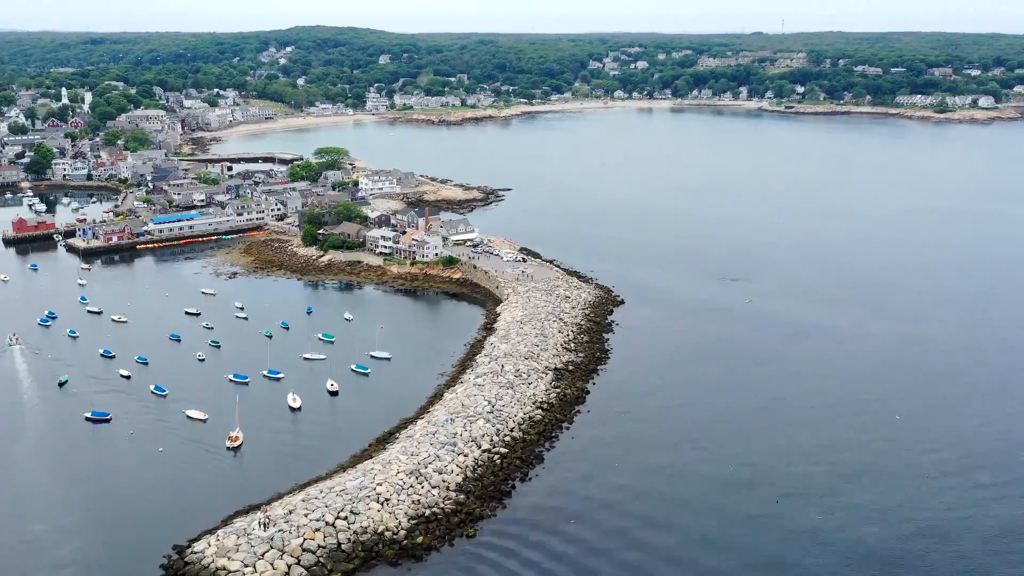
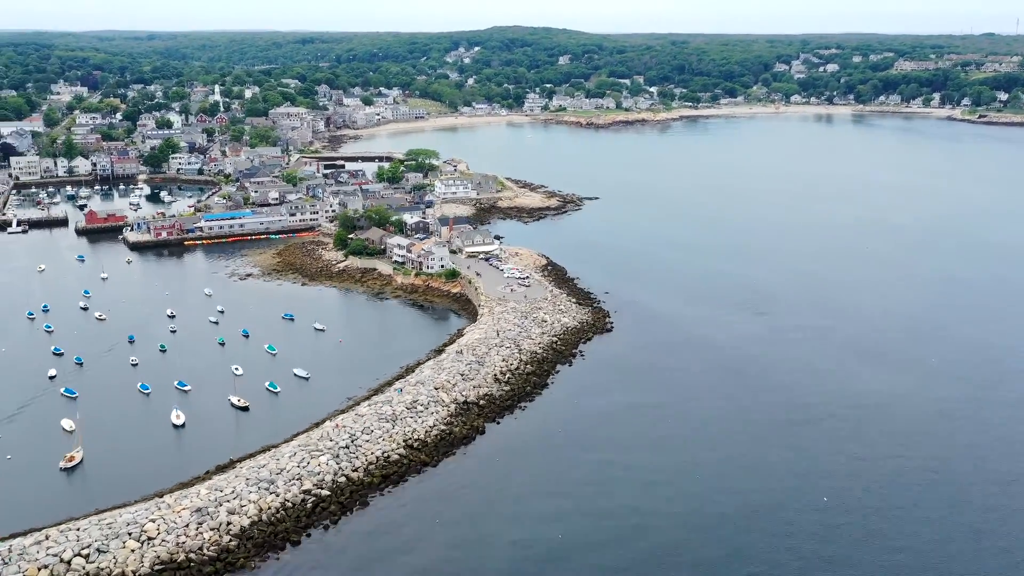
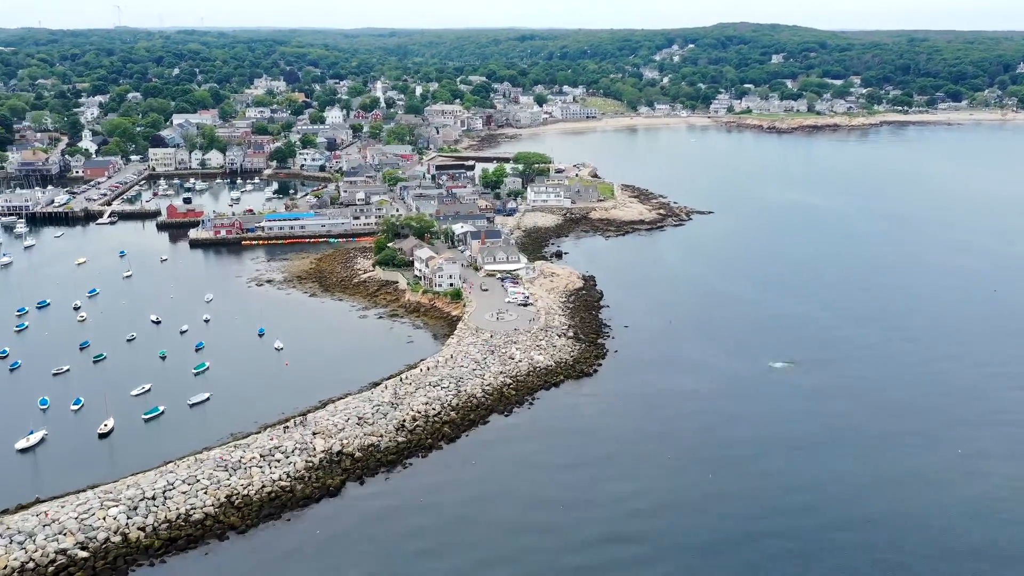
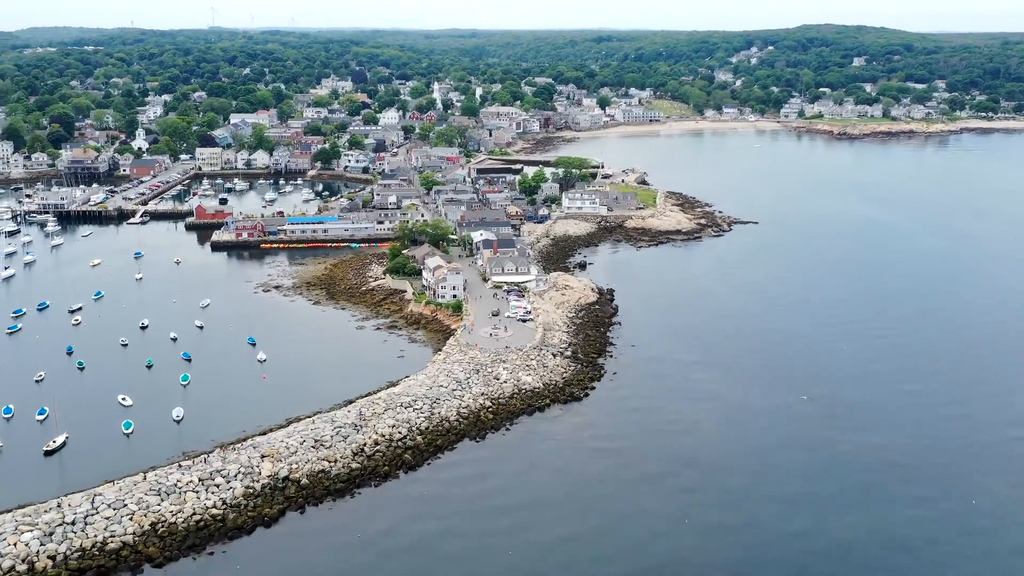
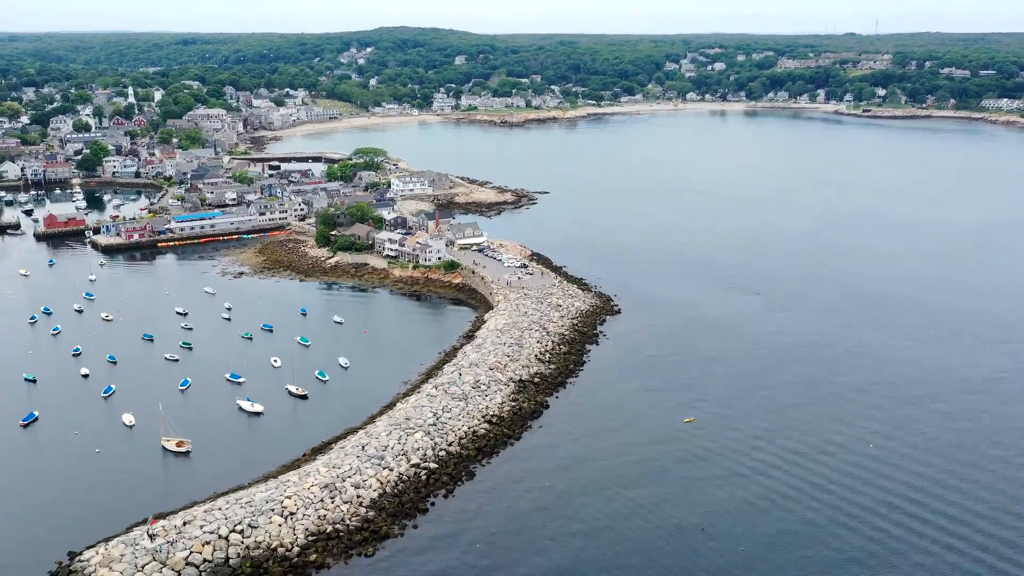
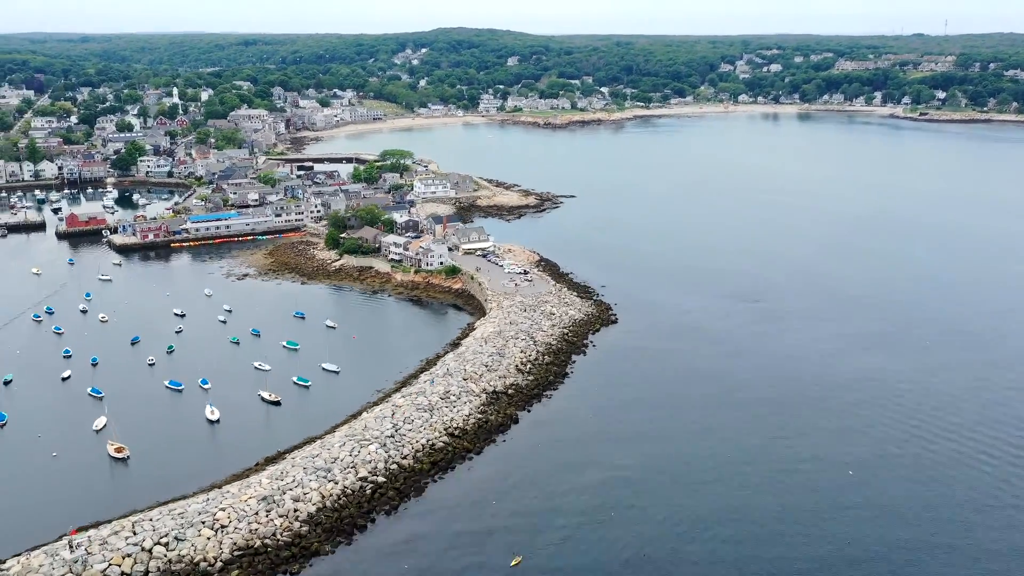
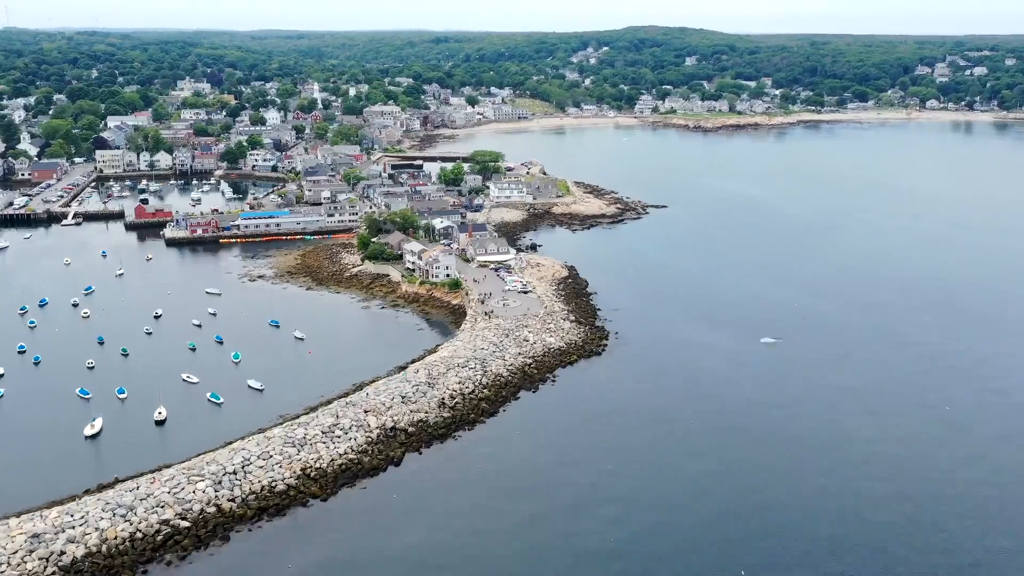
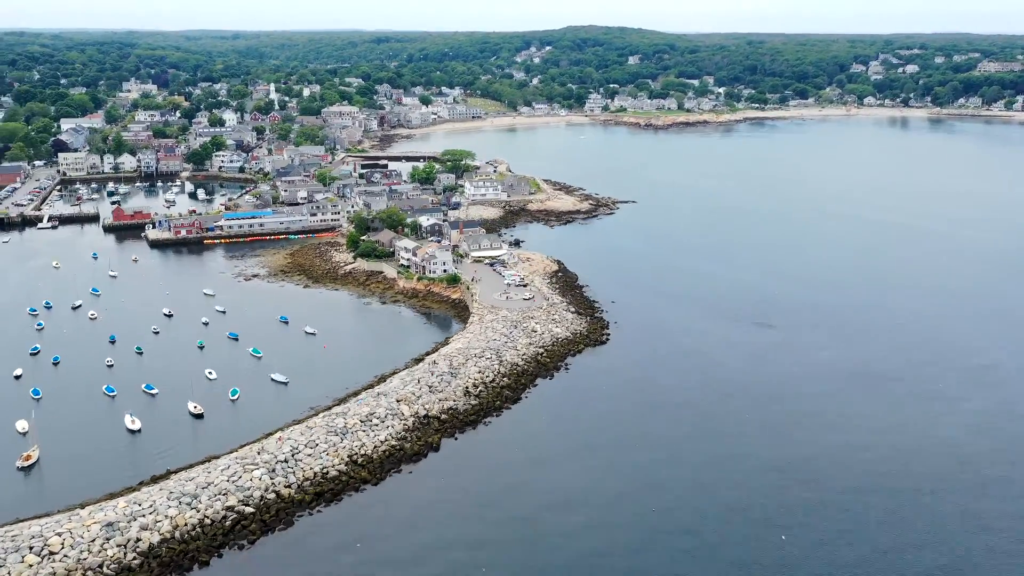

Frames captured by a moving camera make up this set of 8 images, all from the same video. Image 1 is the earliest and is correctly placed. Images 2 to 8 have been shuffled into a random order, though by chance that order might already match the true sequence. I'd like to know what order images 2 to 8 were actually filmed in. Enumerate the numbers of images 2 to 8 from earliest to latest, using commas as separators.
5, 6, 2, 8, 7, 3, 4
